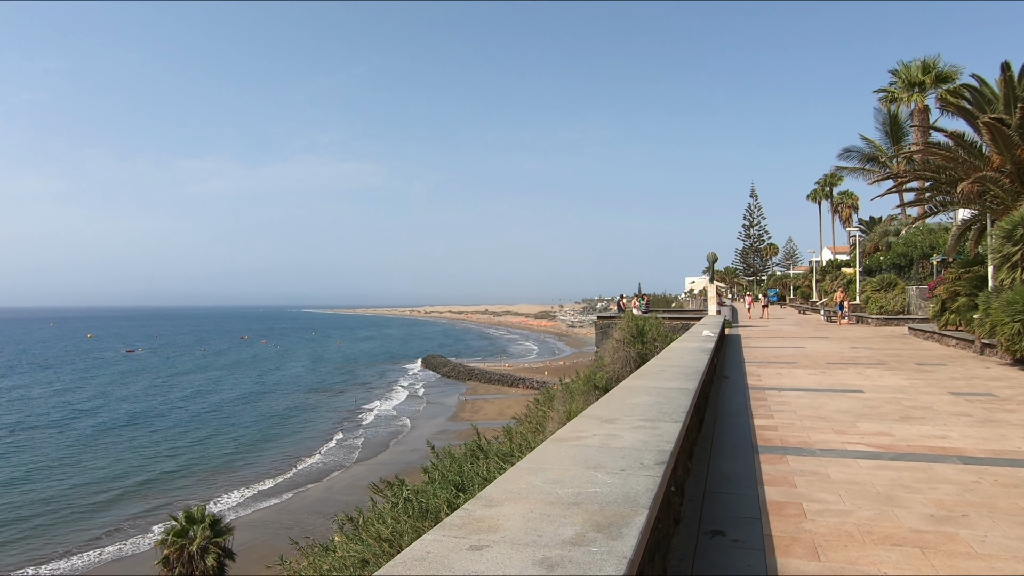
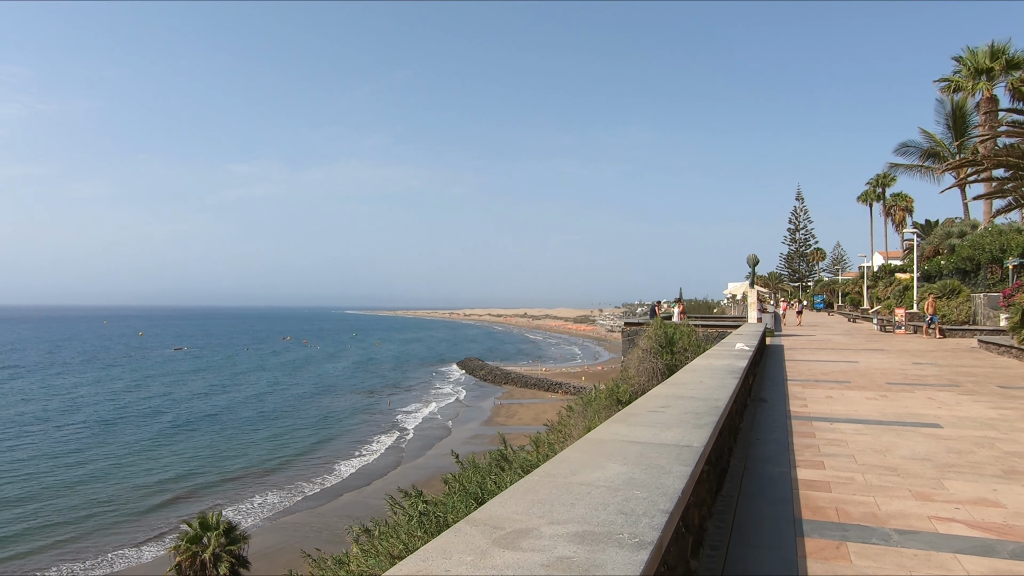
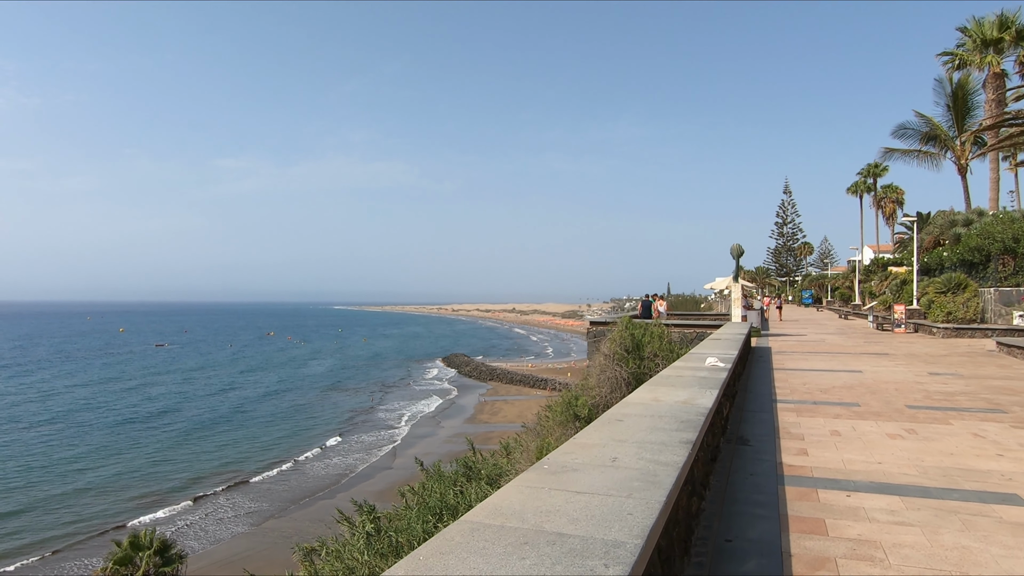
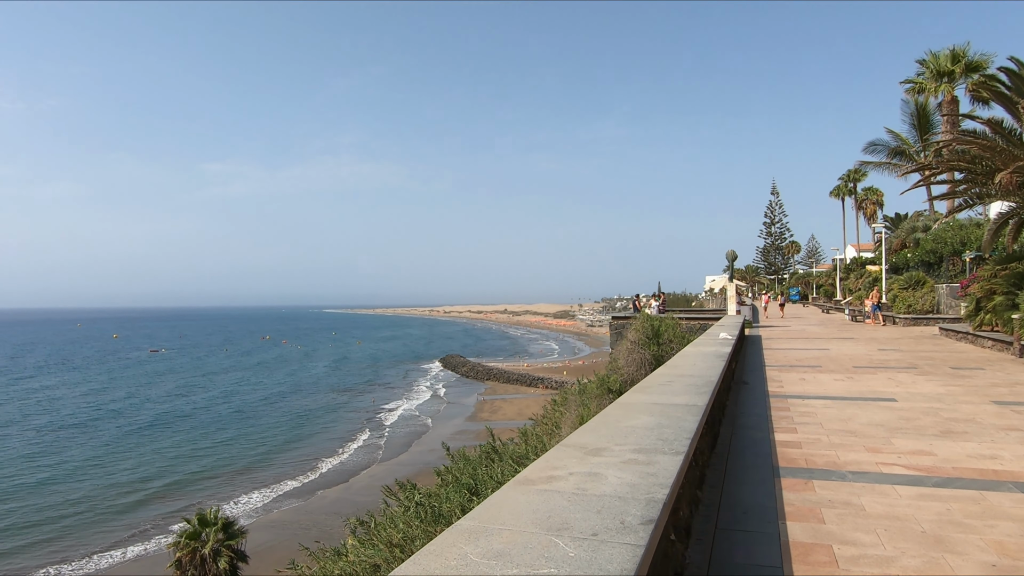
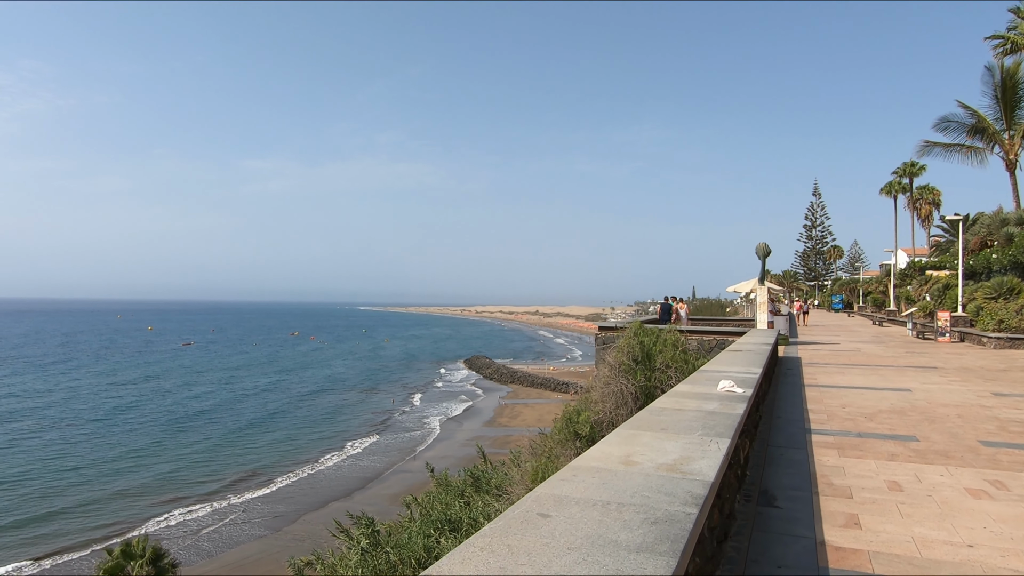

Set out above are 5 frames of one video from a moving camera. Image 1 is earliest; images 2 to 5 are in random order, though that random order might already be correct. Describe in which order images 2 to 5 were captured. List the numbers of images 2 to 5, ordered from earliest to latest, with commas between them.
4, 2, 3, 5
